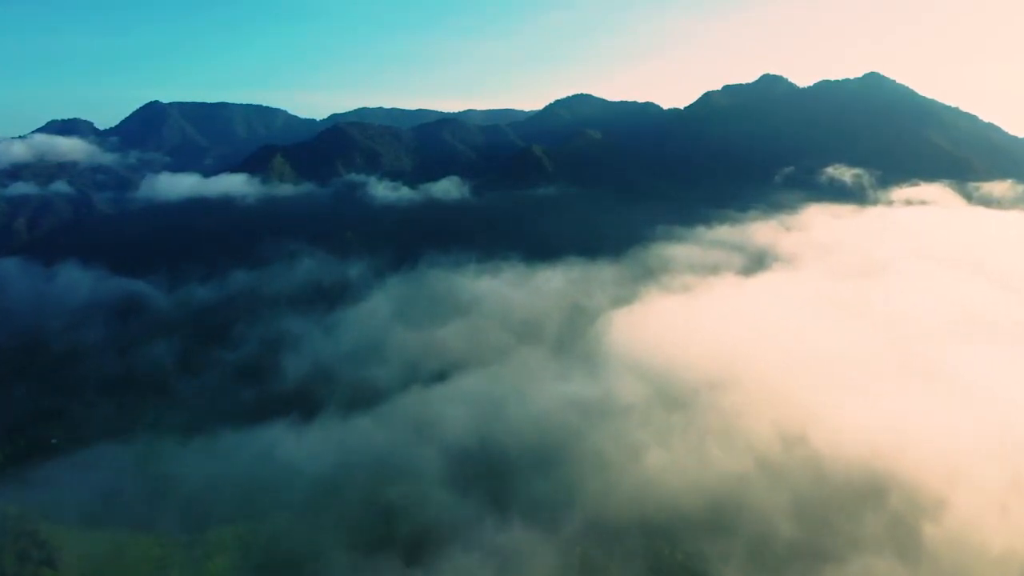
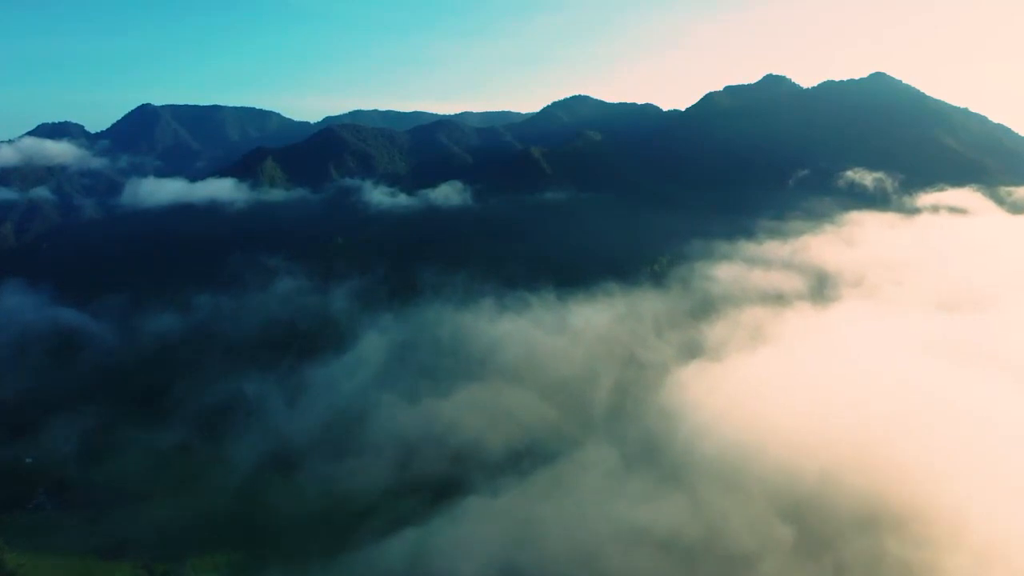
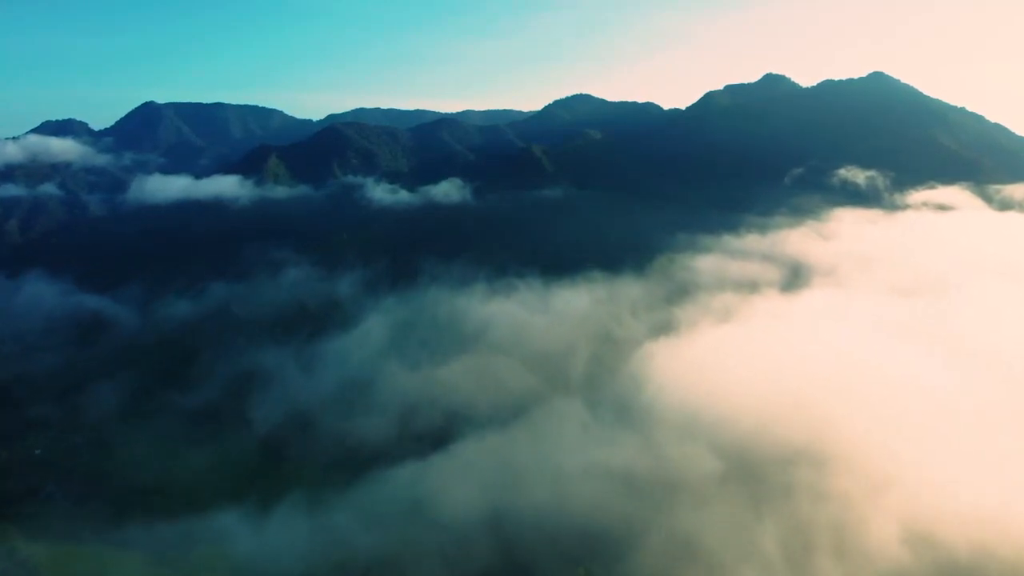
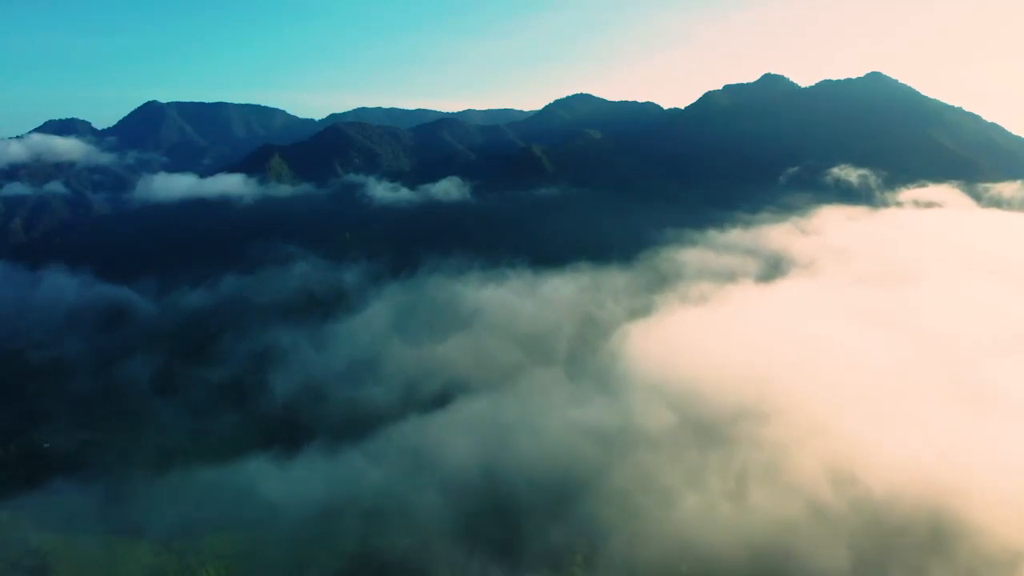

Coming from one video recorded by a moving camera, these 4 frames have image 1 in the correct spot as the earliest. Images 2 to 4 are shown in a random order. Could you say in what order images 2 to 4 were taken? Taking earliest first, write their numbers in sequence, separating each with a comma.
4, 3, 2
